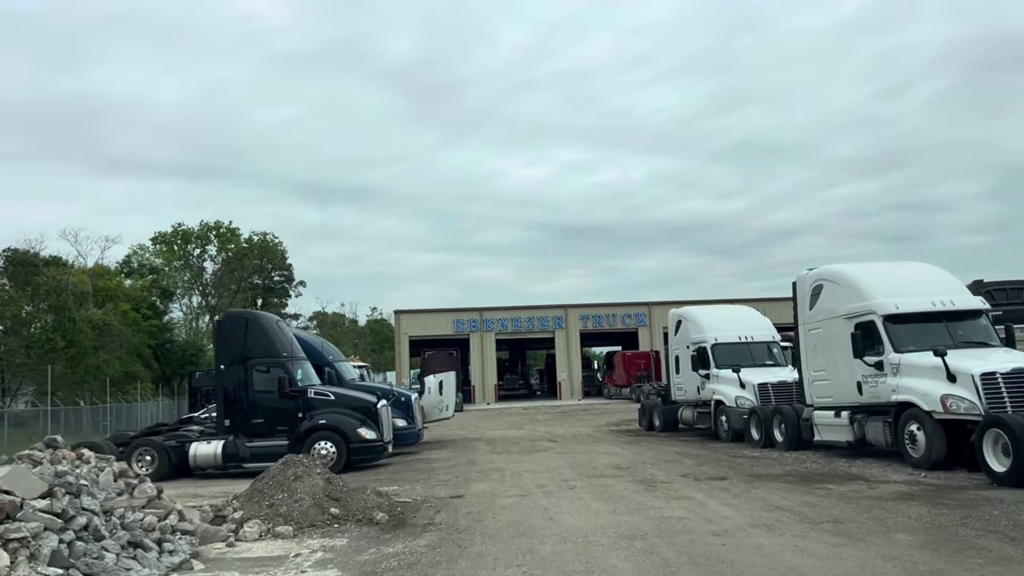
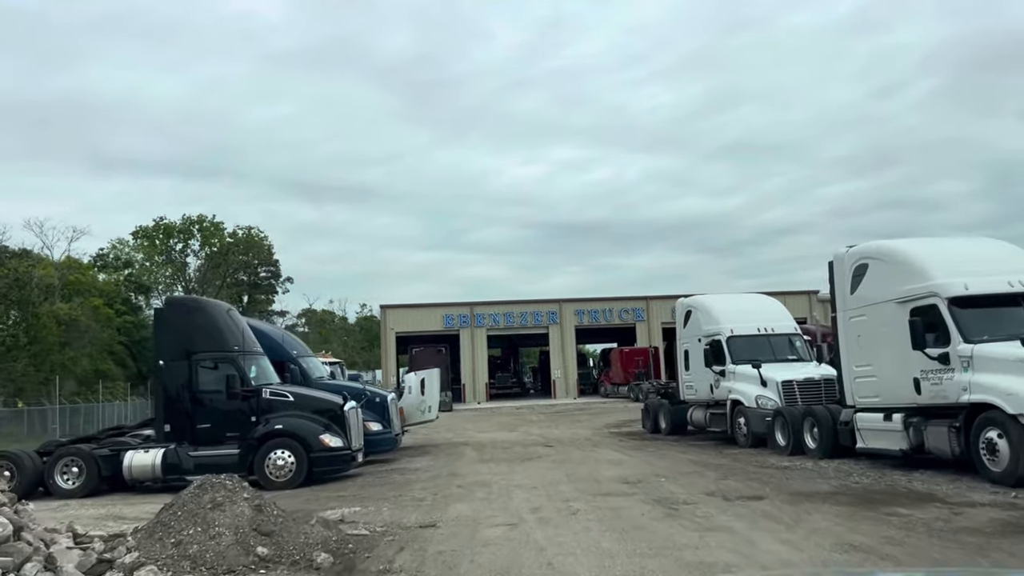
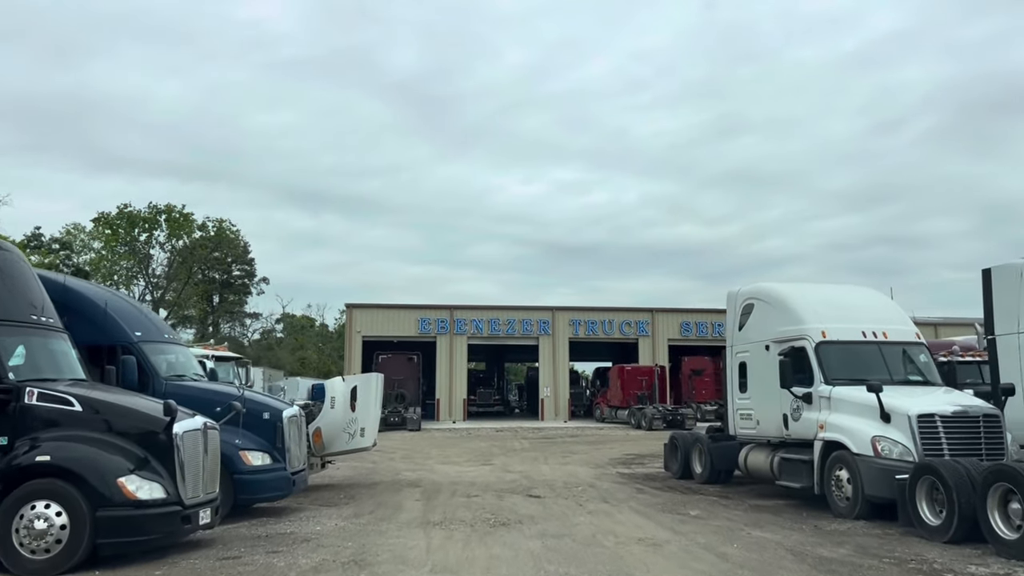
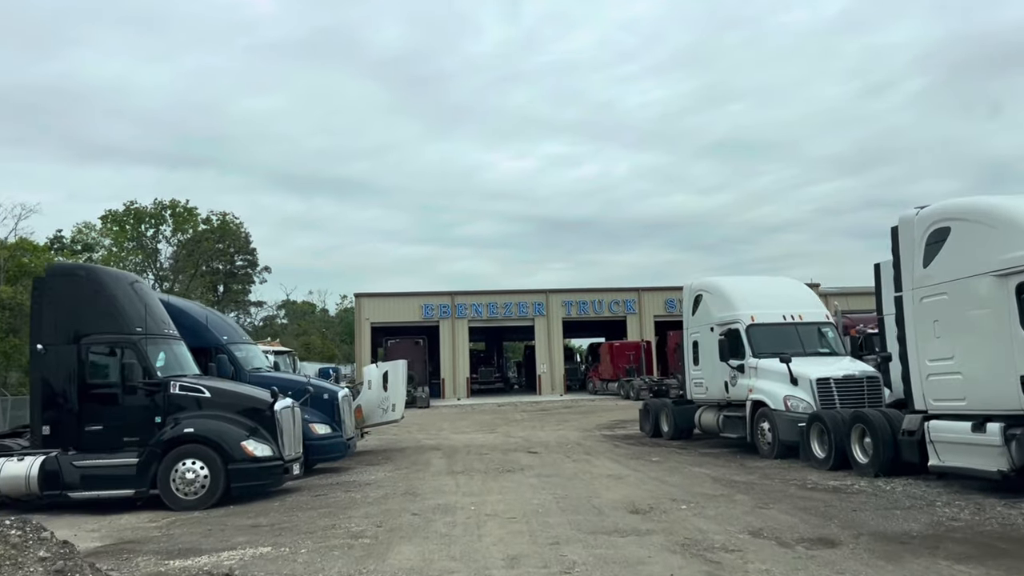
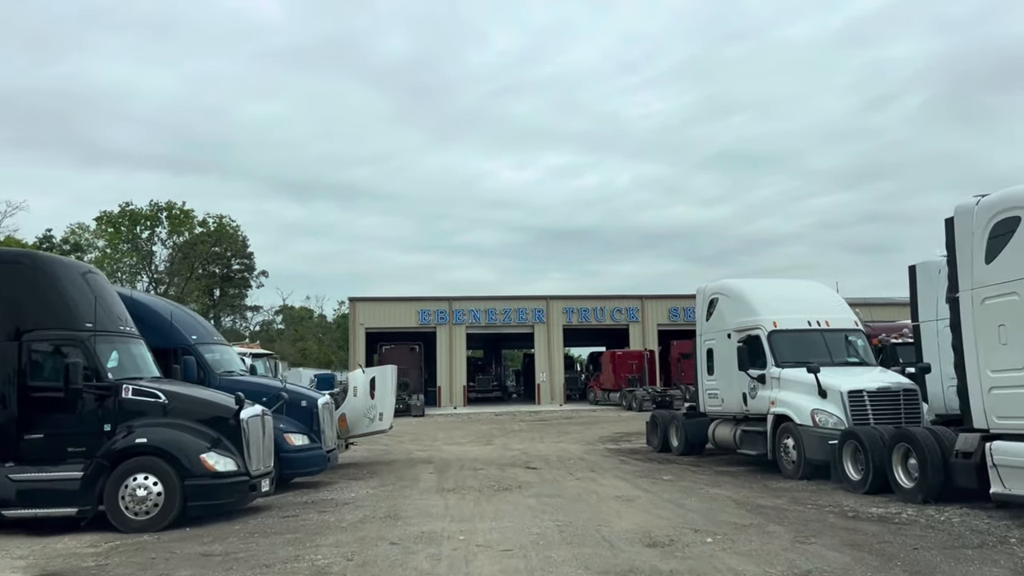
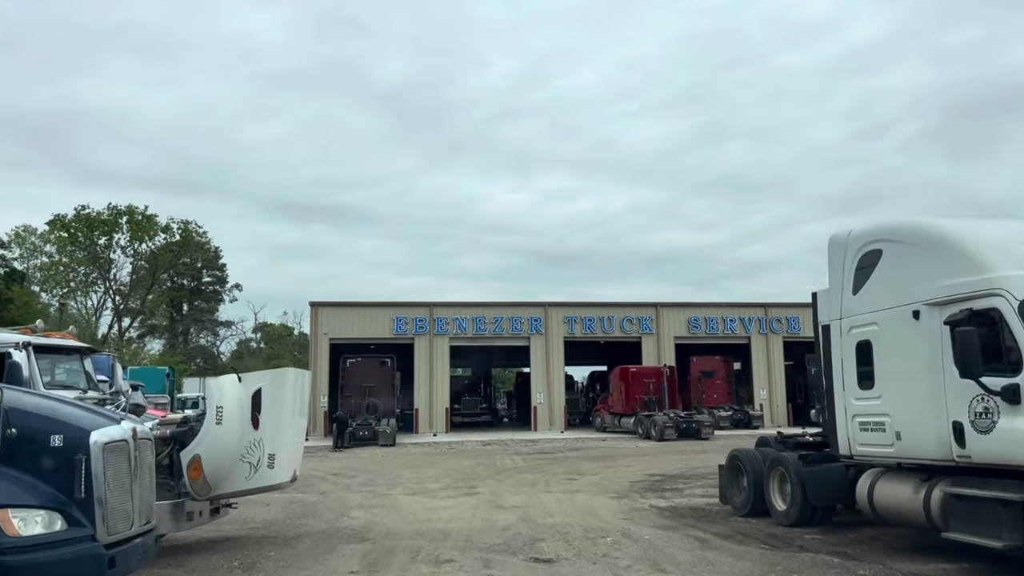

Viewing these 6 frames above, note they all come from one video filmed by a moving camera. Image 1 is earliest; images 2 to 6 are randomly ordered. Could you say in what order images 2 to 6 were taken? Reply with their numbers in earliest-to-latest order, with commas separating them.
2, 4, 5, 3, 6
